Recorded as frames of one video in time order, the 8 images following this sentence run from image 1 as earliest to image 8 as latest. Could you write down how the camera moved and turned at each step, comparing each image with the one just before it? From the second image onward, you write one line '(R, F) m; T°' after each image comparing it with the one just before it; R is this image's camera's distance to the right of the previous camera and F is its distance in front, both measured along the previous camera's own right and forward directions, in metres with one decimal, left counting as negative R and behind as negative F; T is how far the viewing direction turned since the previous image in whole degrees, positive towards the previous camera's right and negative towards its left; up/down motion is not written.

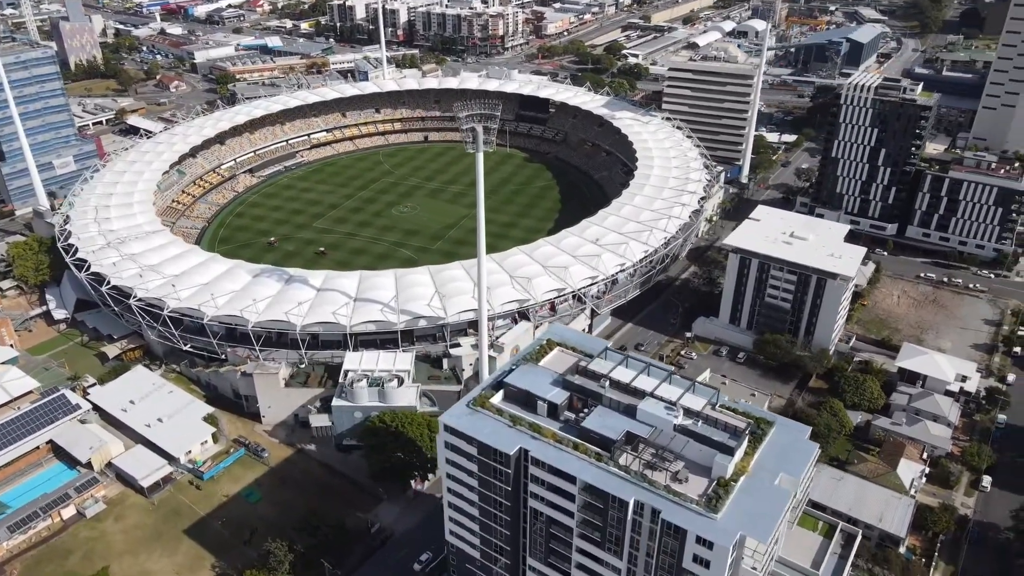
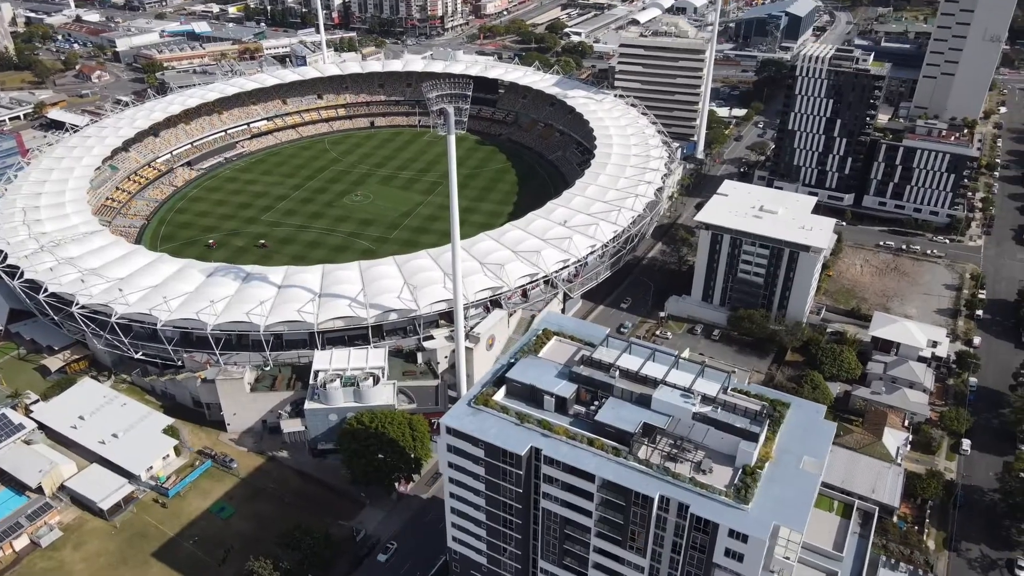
(-3.6, +3.2) m; +4°
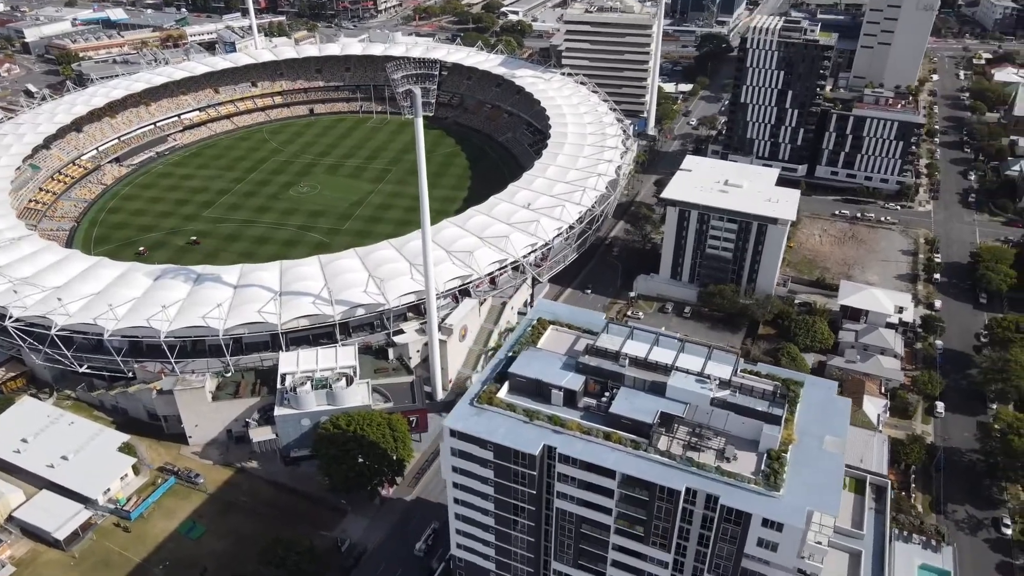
(-3.6, +3.0) m; +5°
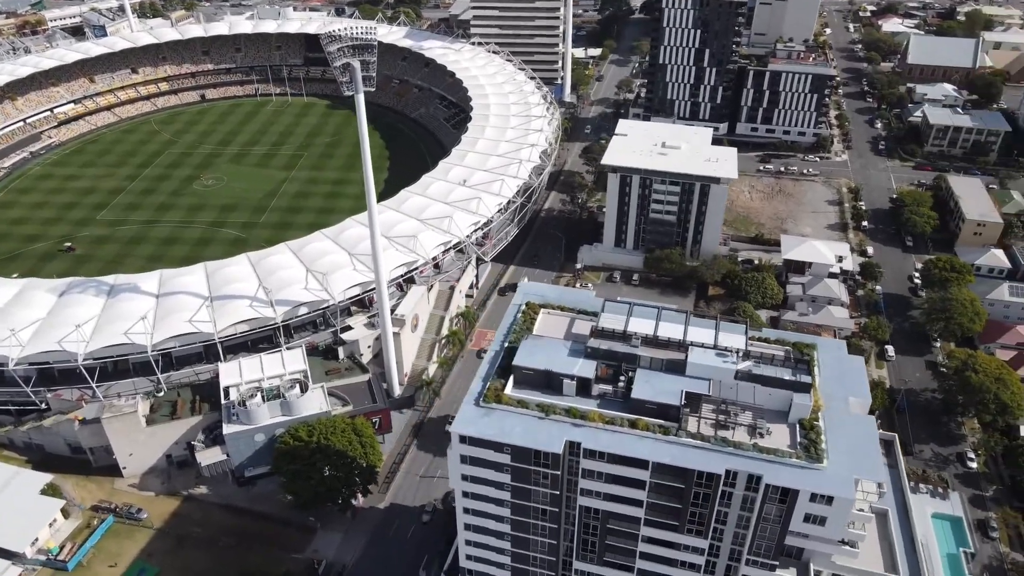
(-5.2, +4.3) m; +7°
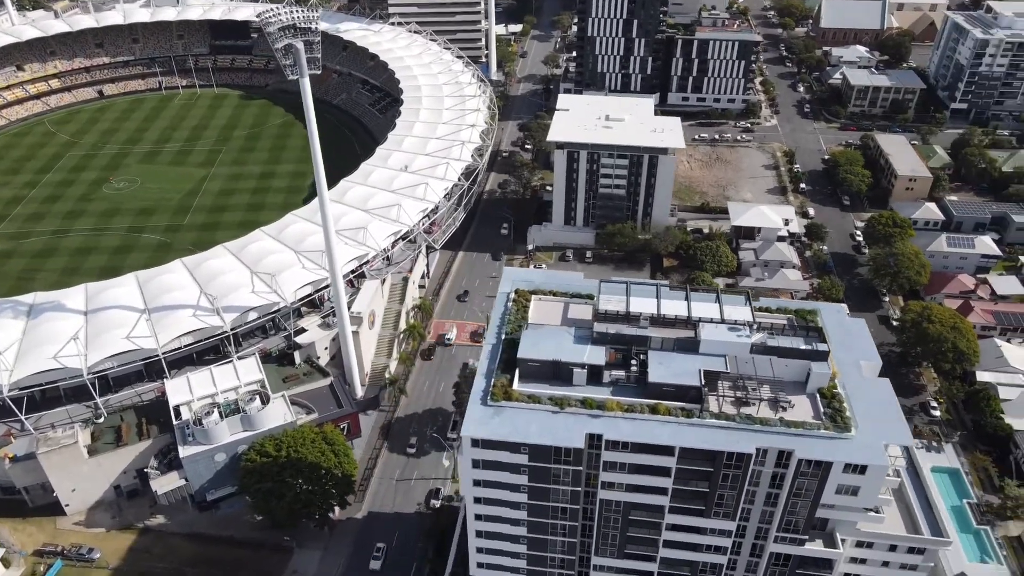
(-4.0, +3.0) m; +6°
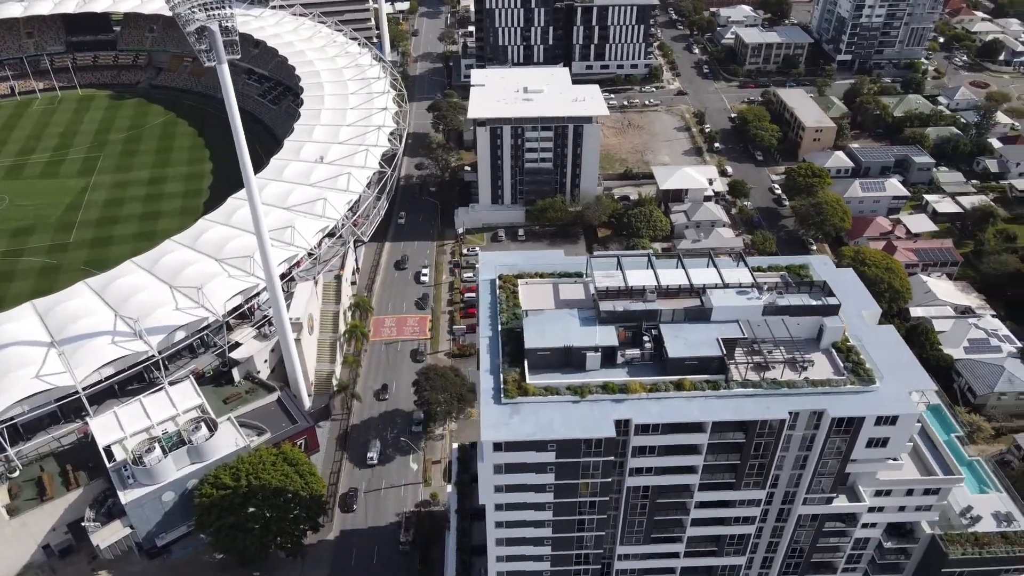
(-5.0, +3.5) m; +8°
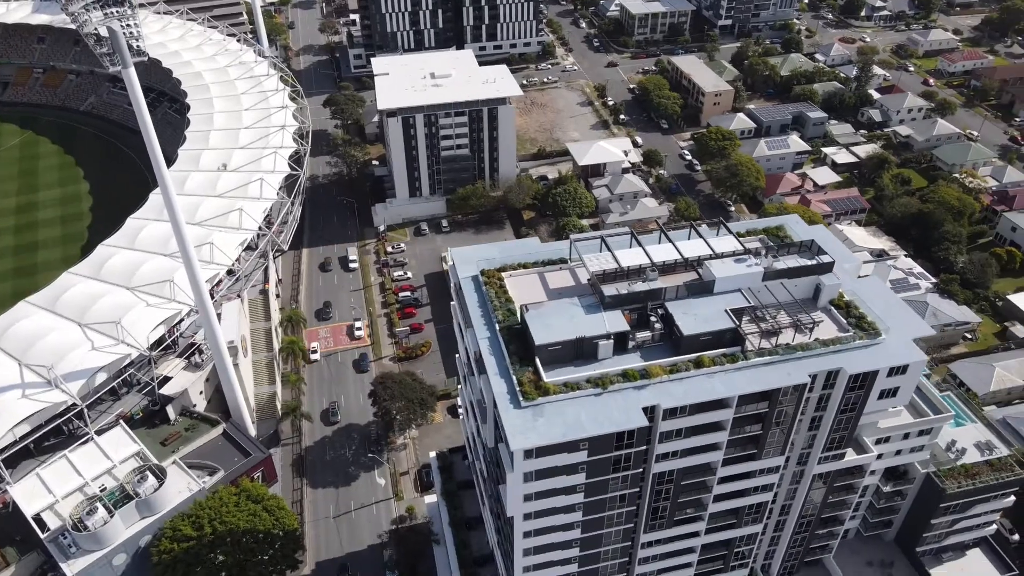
(-5.0, +2.7) m; +9°
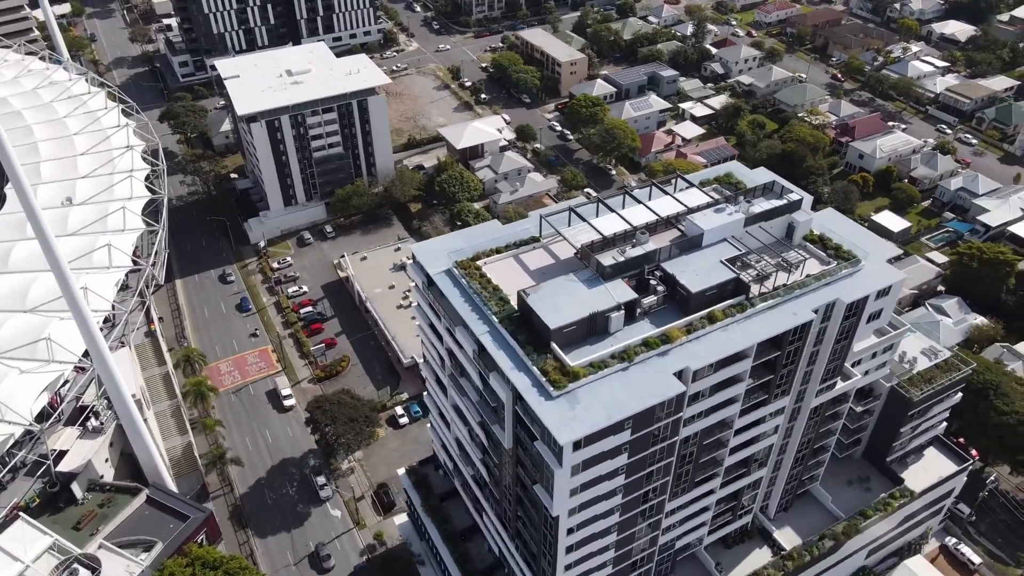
(-6.5, +3.3) m; +12°
